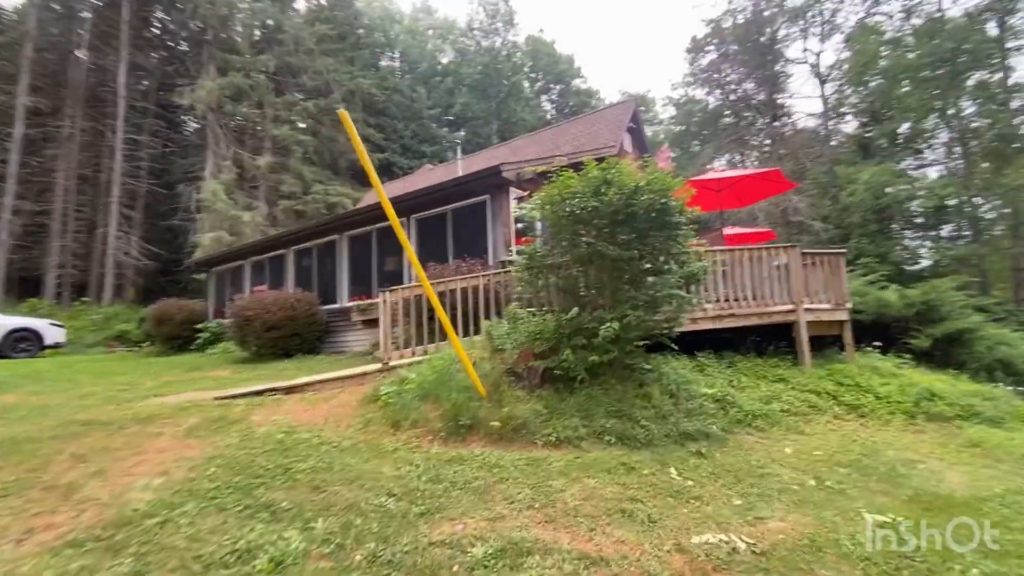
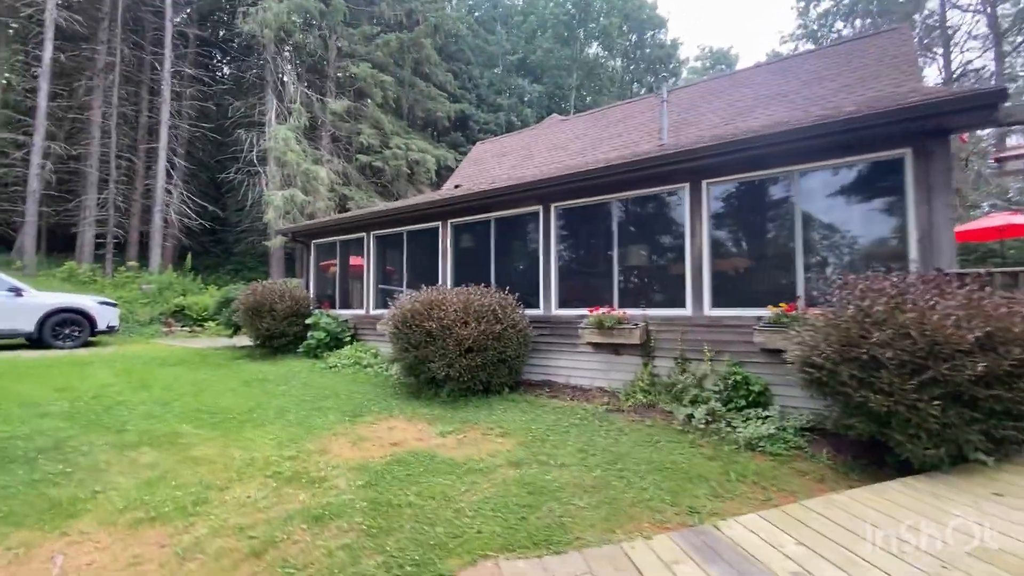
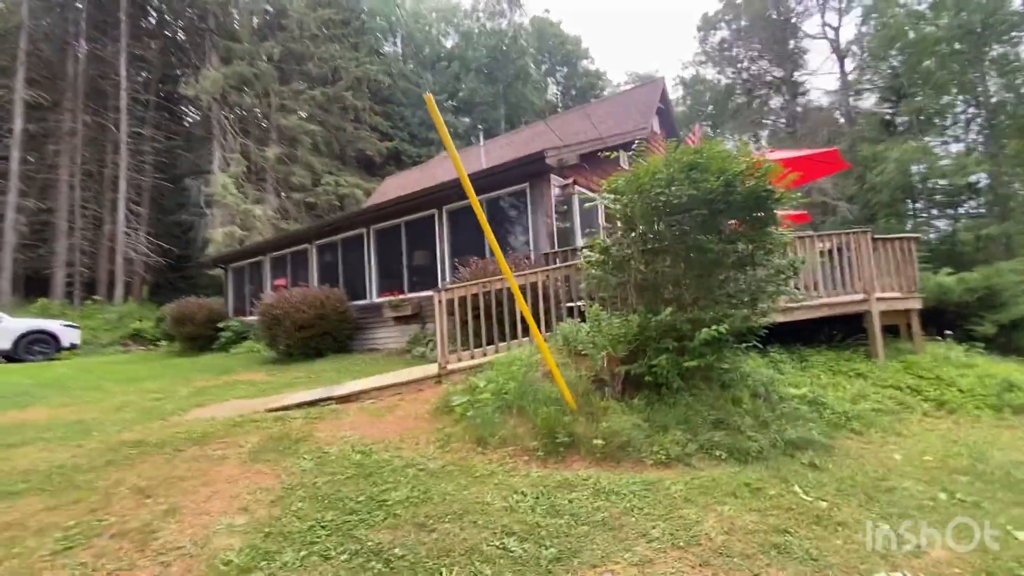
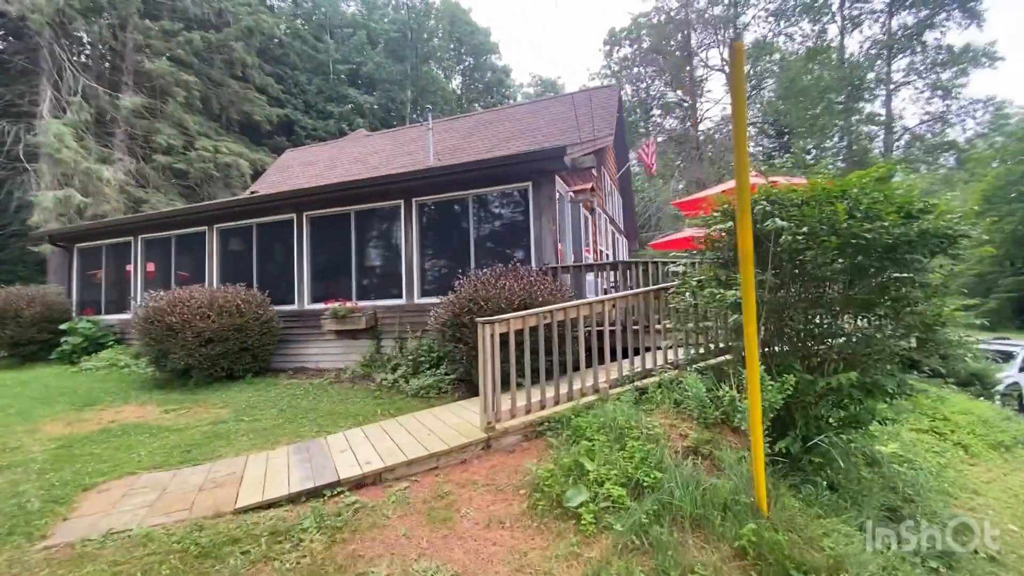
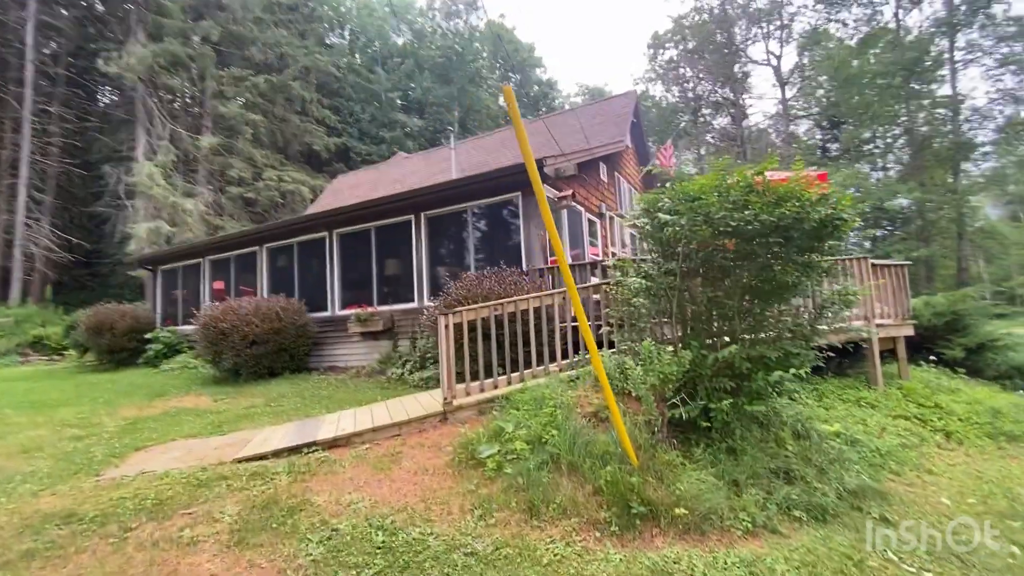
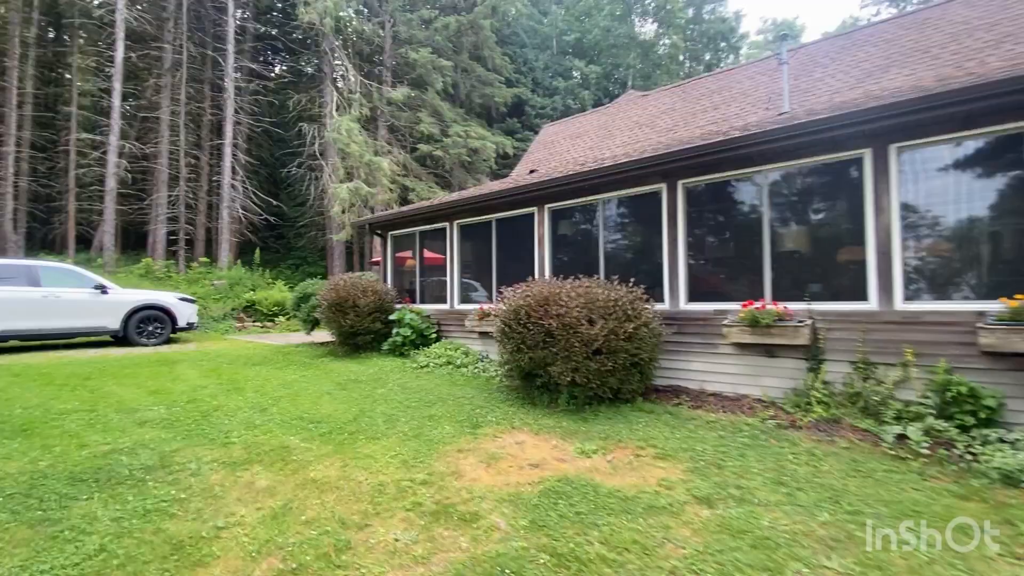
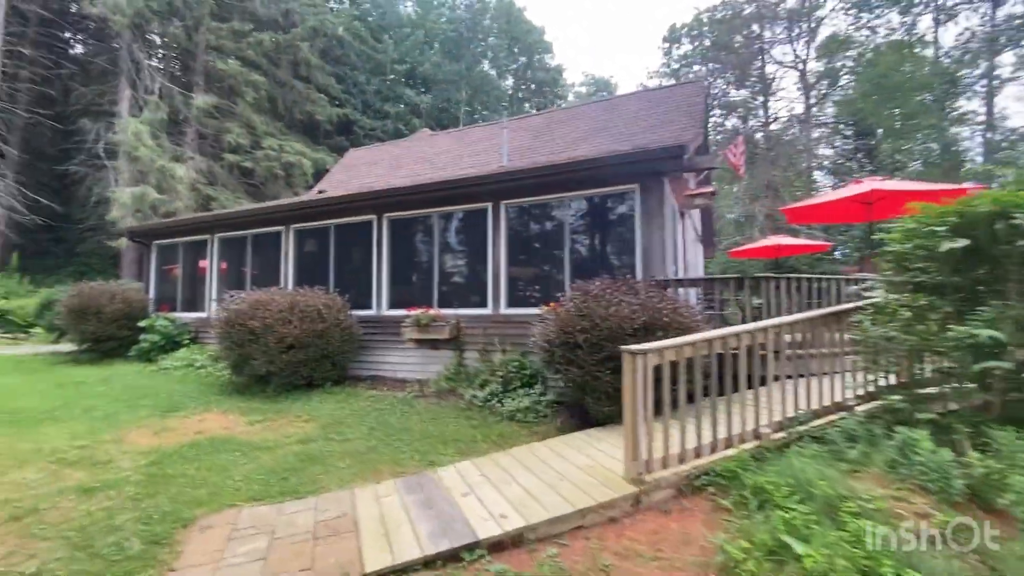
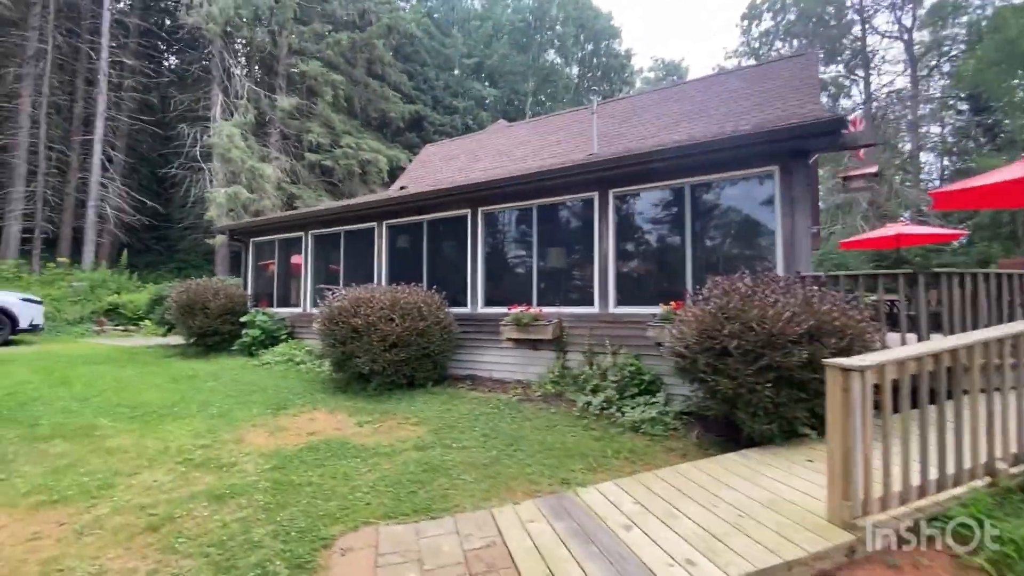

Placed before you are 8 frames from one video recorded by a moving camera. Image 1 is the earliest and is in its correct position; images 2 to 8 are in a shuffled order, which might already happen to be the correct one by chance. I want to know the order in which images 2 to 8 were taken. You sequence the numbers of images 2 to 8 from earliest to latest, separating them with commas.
3, 5, 4, 7, 8, 2, 6
